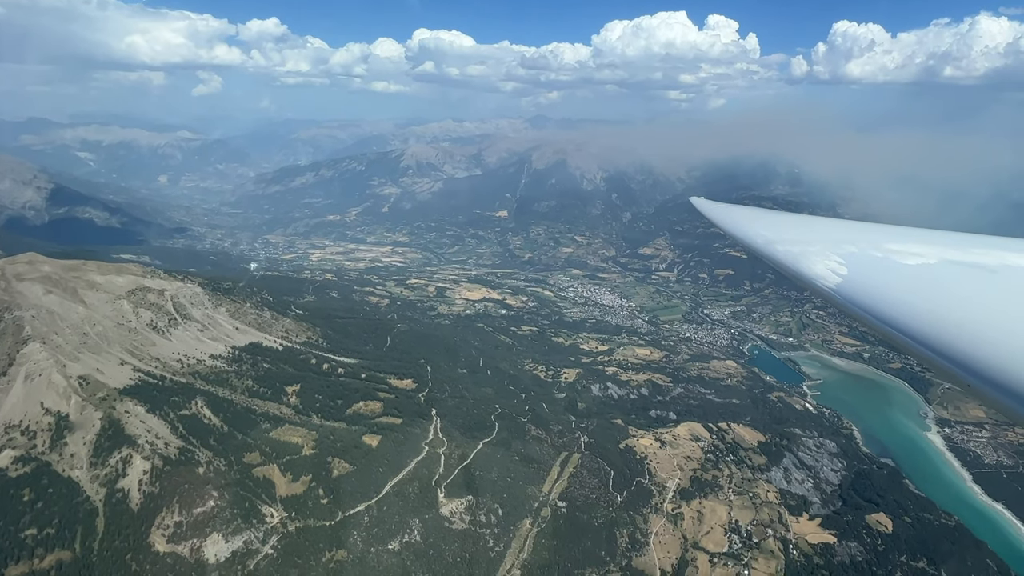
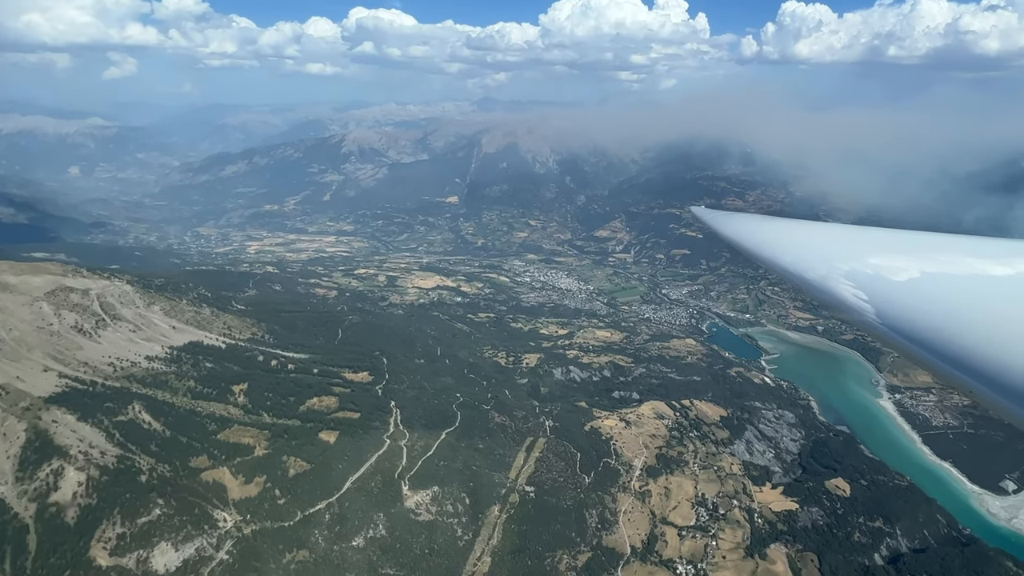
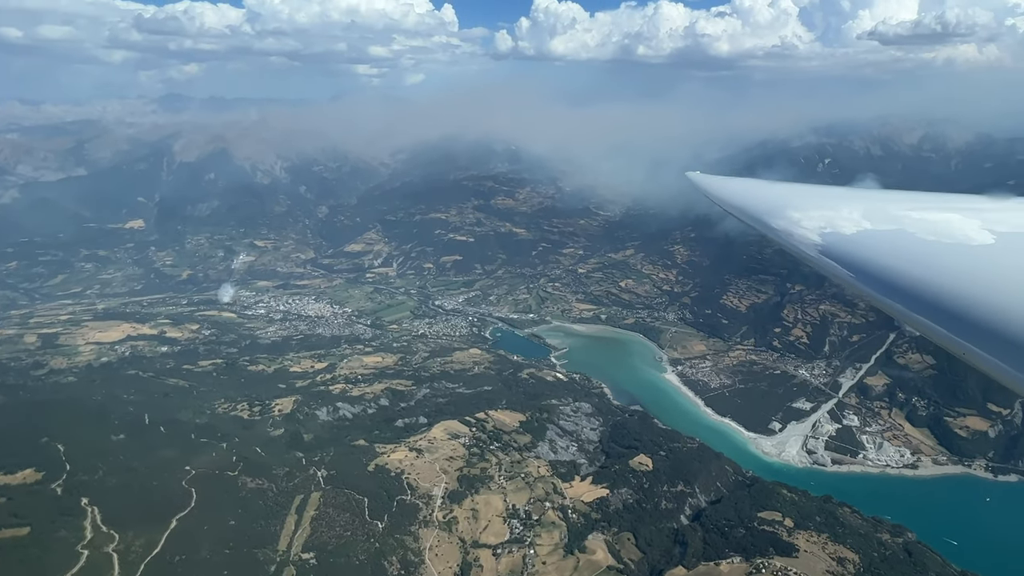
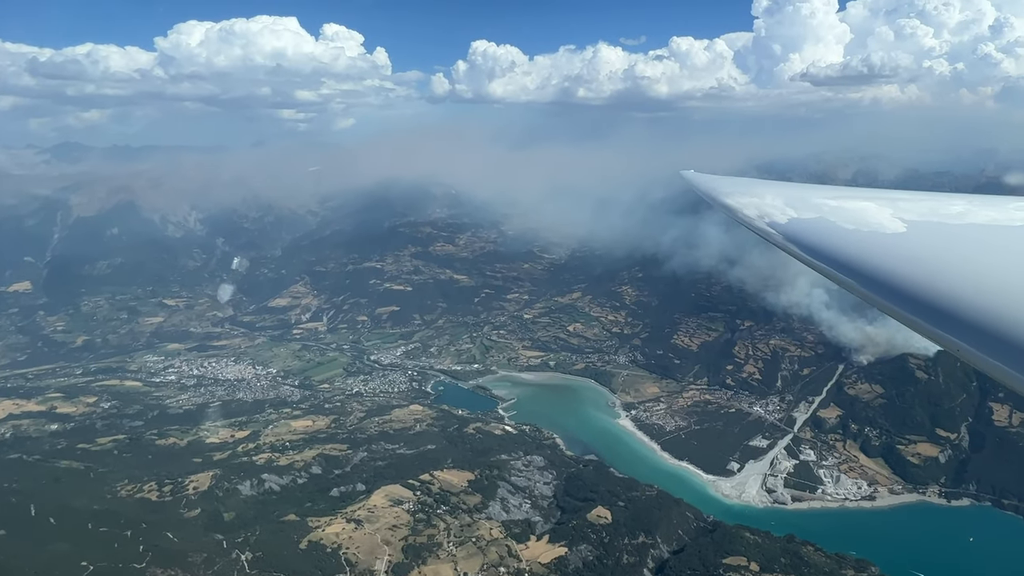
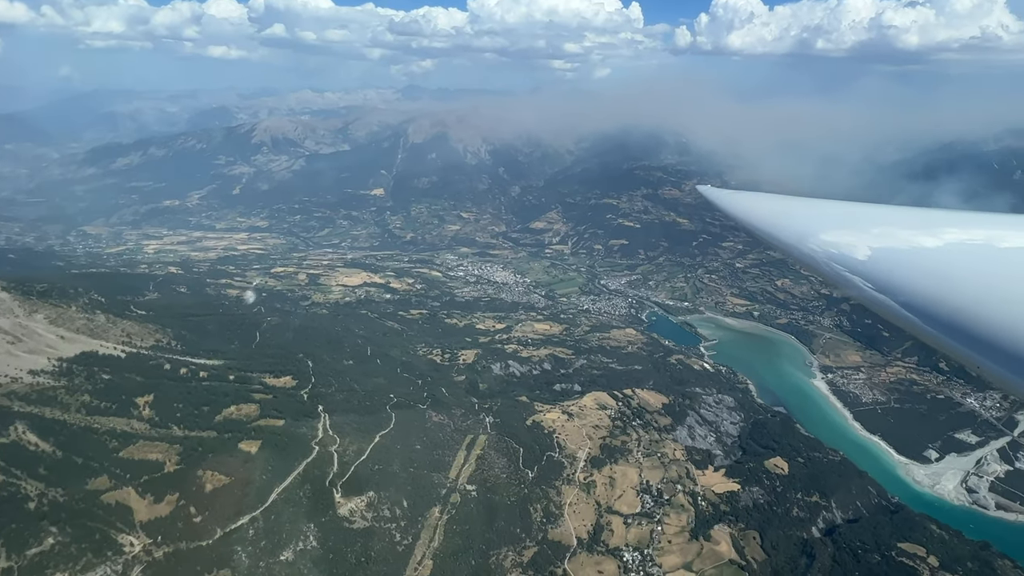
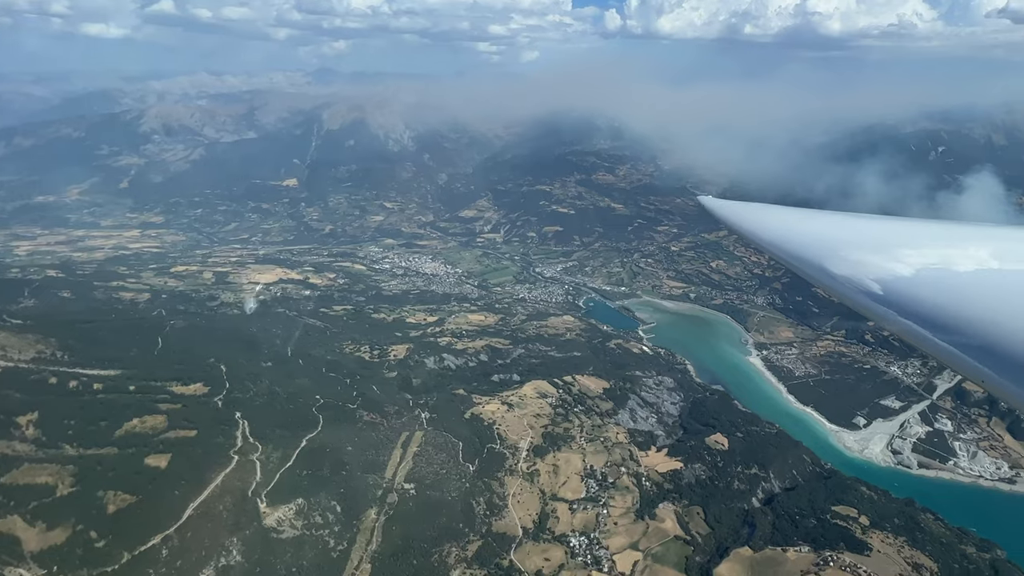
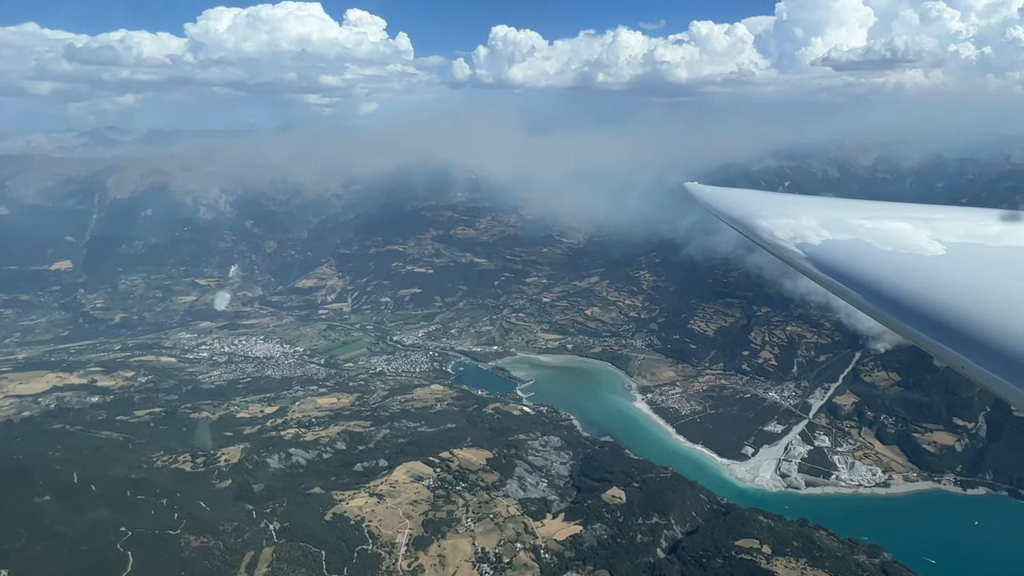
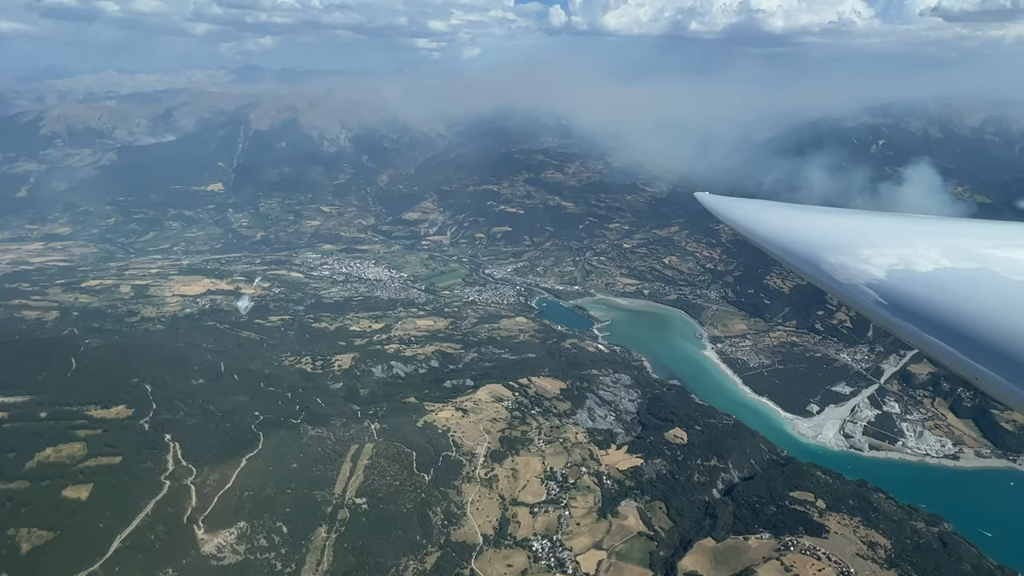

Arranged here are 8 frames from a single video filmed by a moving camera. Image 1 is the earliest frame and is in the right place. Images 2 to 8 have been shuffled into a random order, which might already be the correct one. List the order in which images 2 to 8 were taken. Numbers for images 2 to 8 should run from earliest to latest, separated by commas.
2, 5, 6, 8, 3, 7, 4
